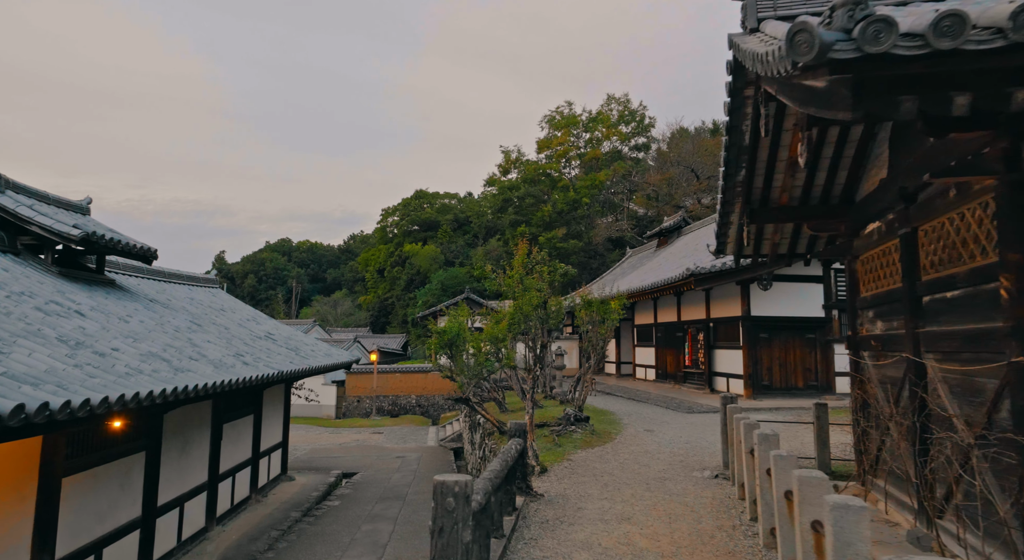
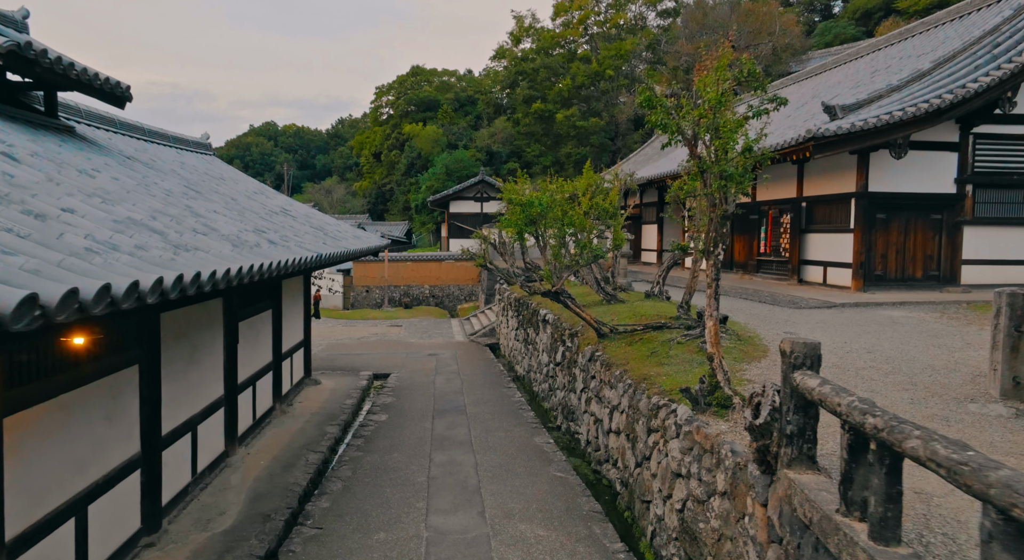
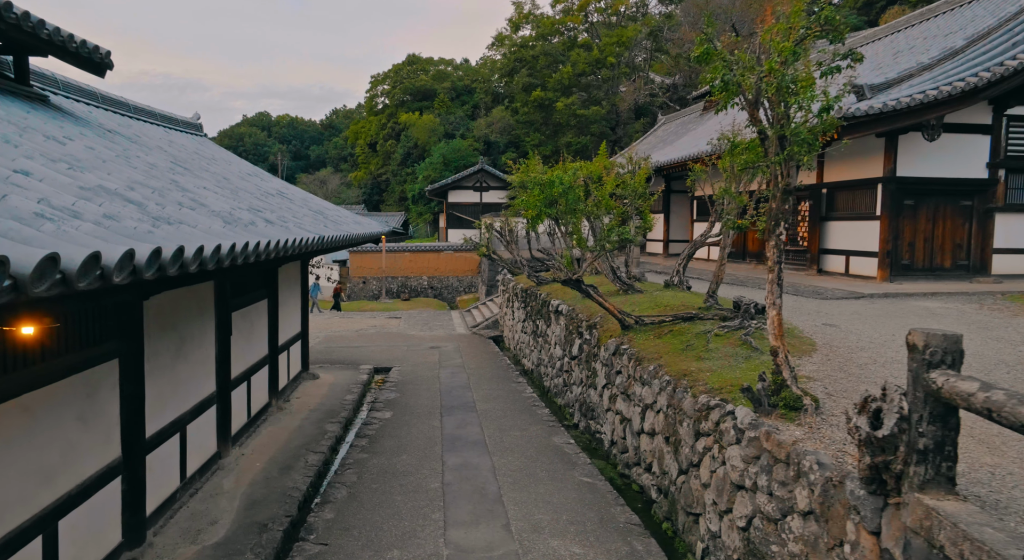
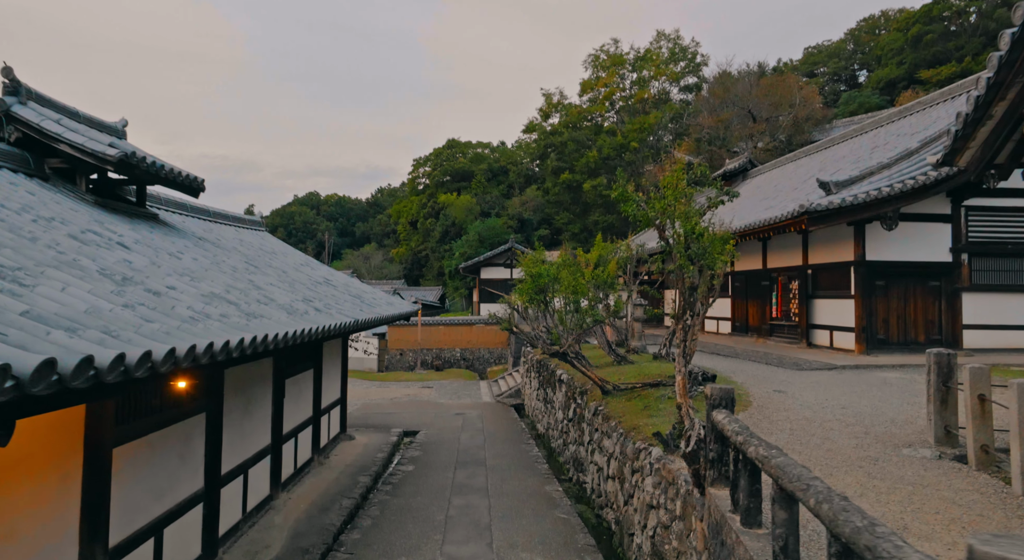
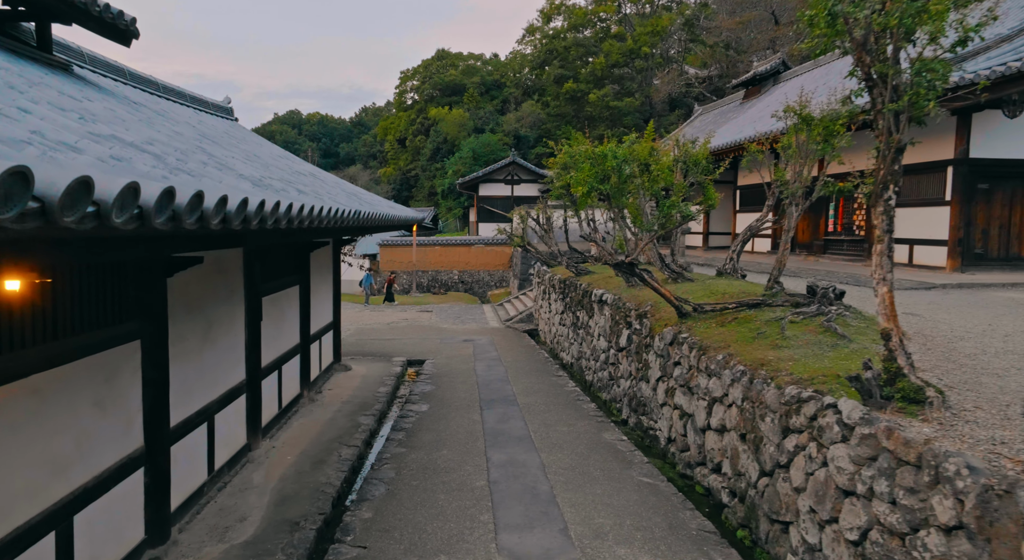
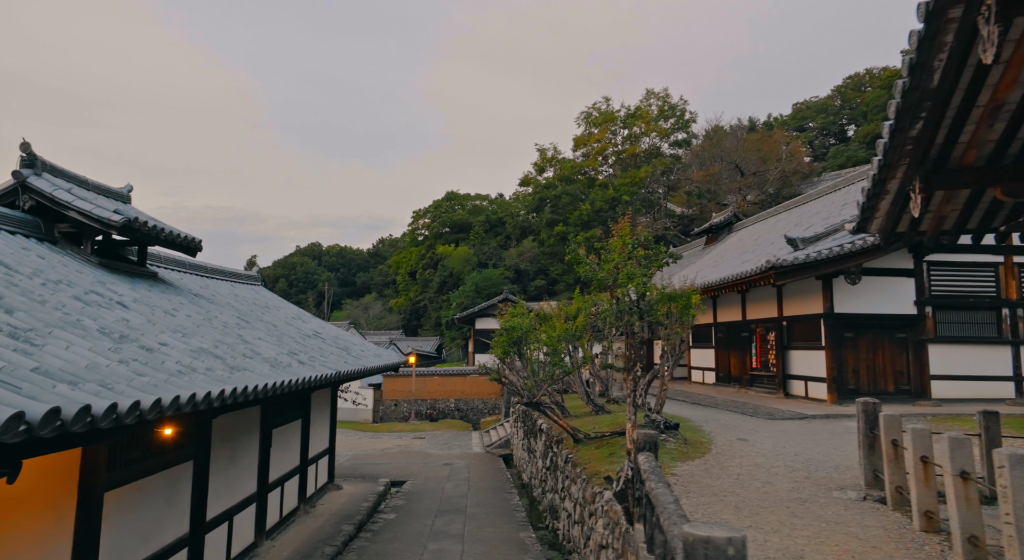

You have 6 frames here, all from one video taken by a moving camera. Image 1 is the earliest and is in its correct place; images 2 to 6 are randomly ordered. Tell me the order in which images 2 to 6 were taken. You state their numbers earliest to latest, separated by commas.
6, 4, 2, 3, 5
